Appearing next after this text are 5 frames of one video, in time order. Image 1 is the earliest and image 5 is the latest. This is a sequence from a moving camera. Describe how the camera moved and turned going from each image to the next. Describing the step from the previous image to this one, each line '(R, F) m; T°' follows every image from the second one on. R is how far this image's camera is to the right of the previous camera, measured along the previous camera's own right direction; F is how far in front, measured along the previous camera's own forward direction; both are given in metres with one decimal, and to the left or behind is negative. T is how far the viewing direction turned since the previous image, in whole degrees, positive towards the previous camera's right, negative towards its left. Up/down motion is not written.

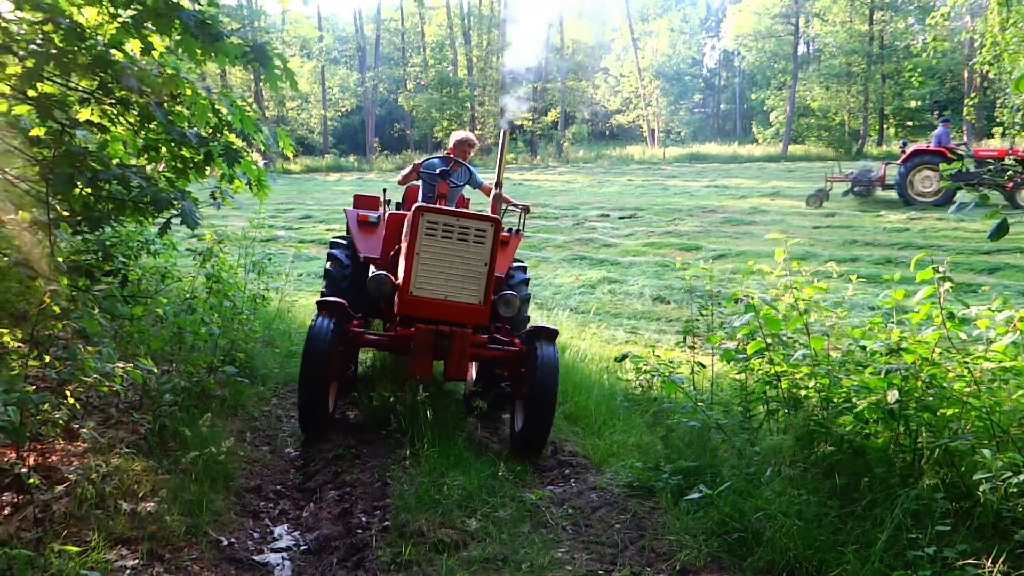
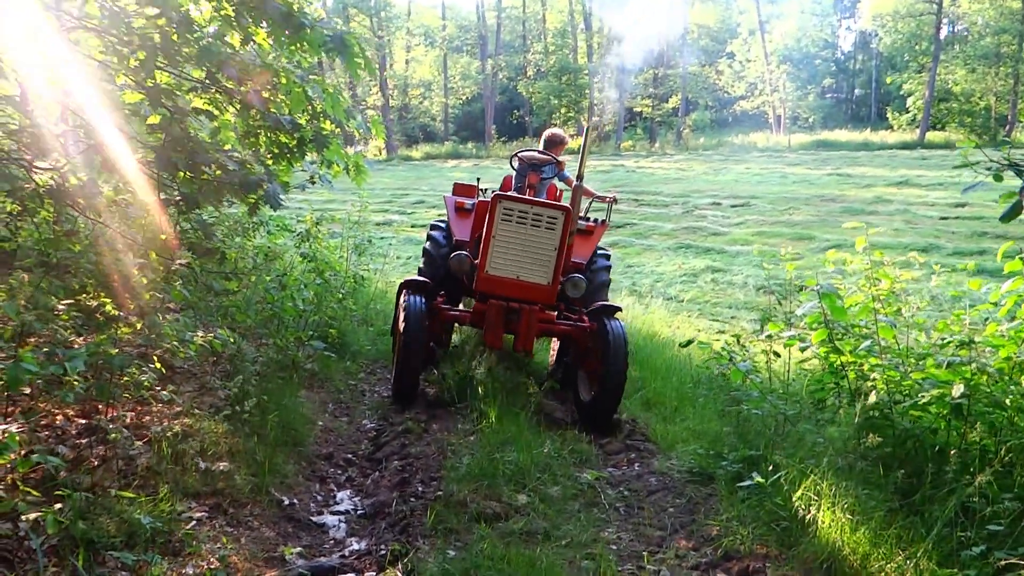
(+0.2, 0.0) m; -8°
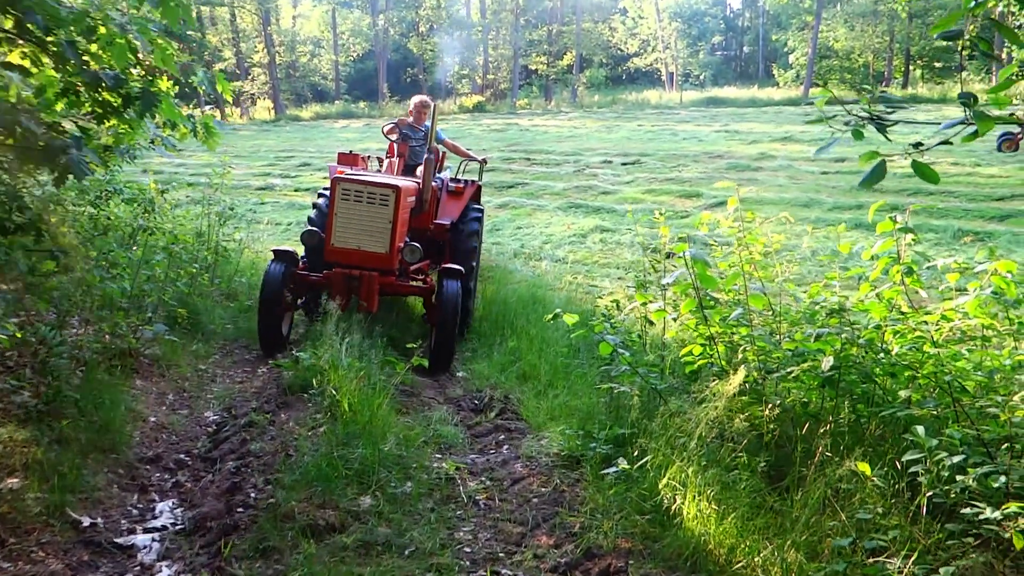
(+0.2, +0.3) m; +6°
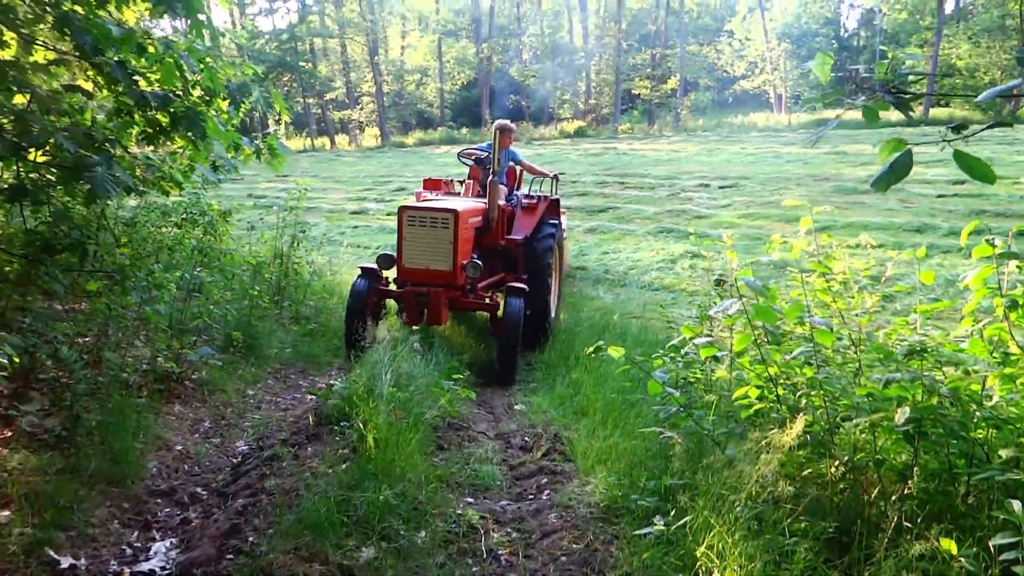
(+0.2, +0.3) m; -7°
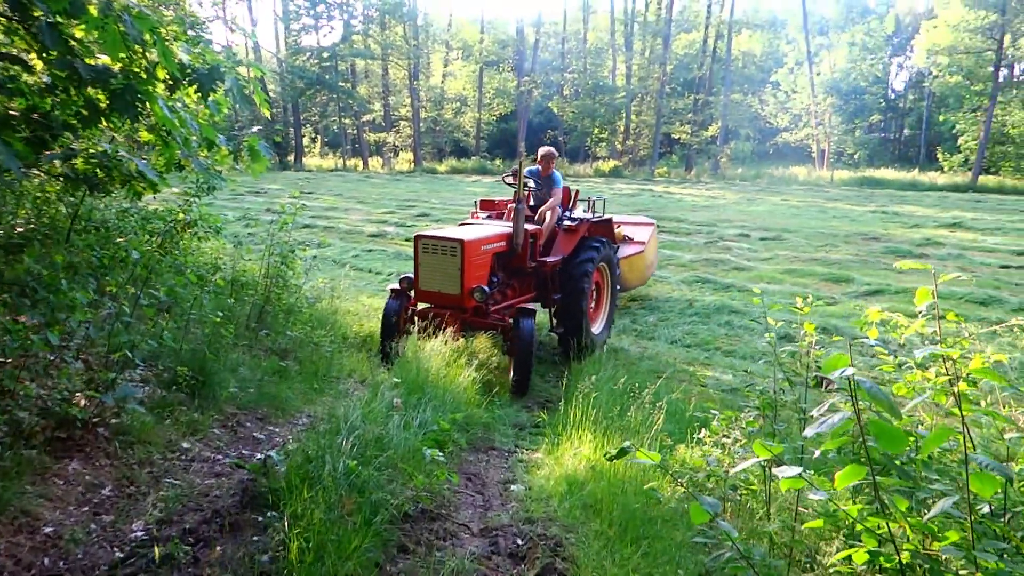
(+0.1, +0.9) m; -2°
